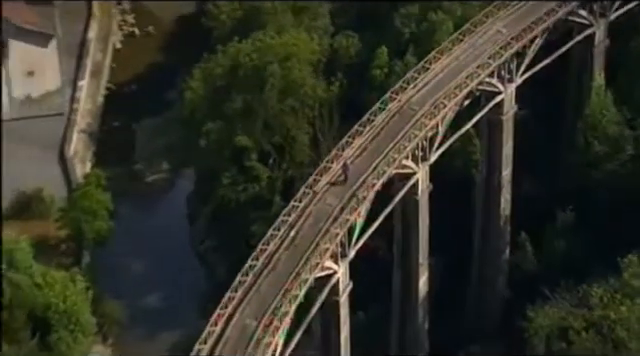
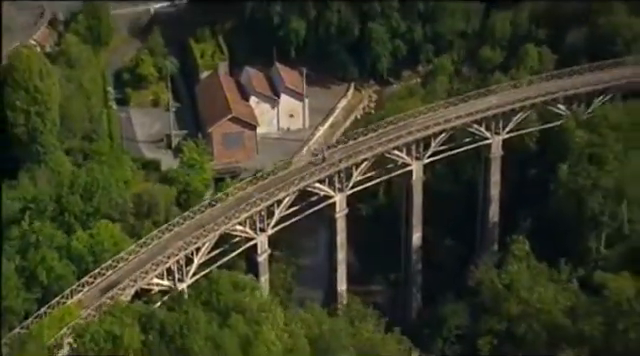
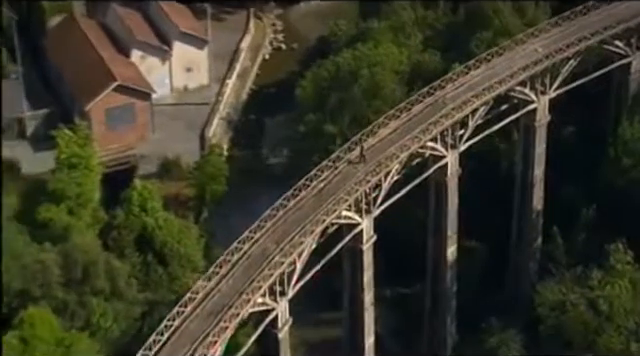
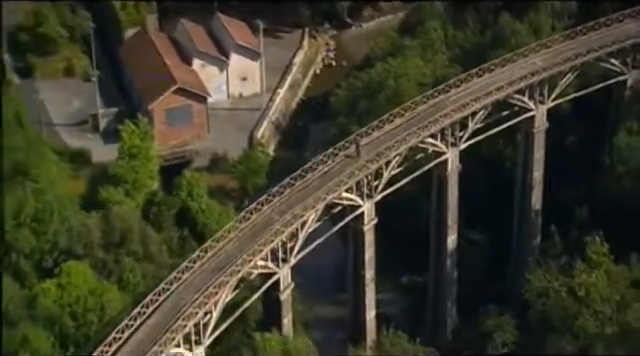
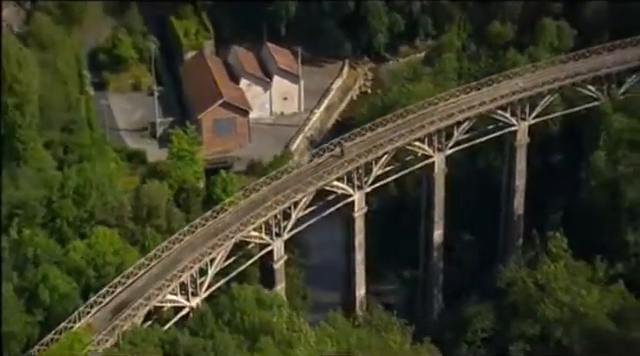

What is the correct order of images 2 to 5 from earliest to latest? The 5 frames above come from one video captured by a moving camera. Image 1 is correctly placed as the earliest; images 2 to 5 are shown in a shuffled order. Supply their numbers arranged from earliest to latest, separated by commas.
3, 4, 5, 2
